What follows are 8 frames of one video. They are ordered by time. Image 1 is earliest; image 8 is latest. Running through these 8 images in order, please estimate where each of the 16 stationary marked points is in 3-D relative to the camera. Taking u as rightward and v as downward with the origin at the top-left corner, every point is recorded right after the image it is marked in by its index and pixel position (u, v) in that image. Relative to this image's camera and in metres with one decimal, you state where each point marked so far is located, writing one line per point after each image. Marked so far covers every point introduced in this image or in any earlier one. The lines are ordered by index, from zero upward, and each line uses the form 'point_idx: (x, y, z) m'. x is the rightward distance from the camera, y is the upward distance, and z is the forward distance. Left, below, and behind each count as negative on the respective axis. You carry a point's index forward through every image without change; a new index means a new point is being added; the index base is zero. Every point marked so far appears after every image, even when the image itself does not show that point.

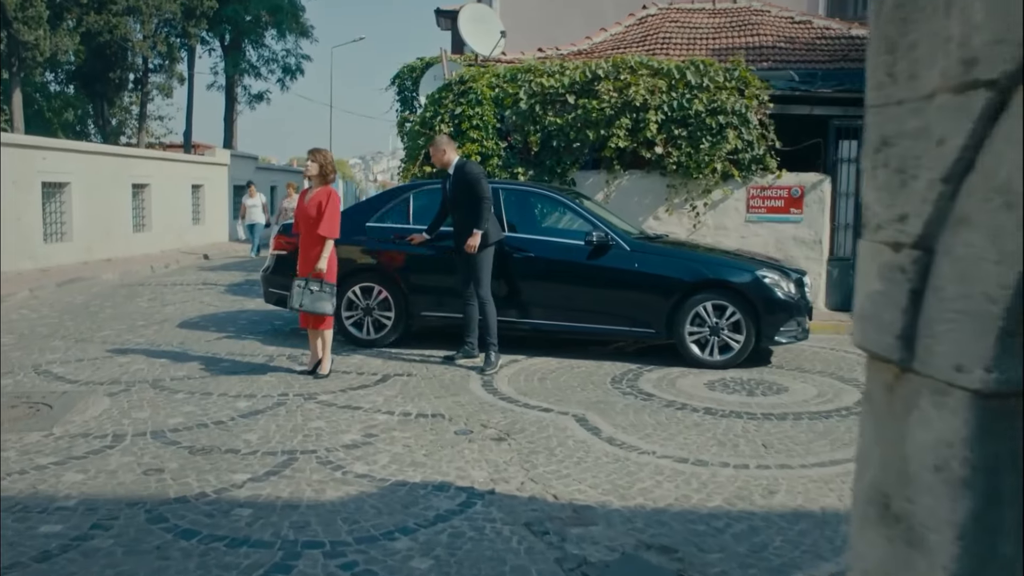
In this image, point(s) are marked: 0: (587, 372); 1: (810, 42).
0: (+0.7, -0.7, +8.0) m
1: (+5.1, +4.2, +16.0) m
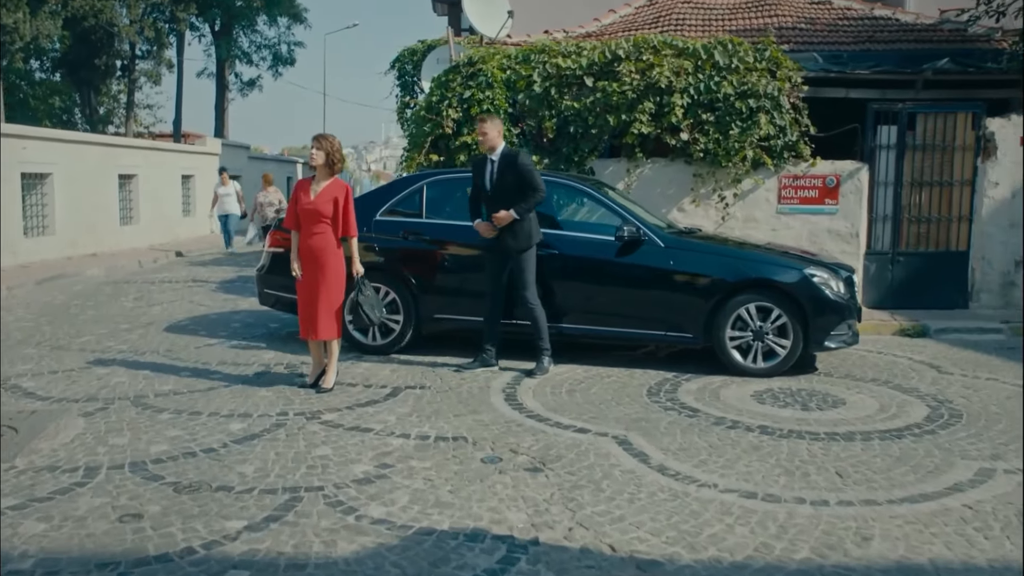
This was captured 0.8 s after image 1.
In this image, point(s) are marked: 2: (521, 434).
0: (+0.8, -0.7, +7.2) m
1: (+5.2, +4.3, +15.2) m
2: (+0.1, -0.9, +5.7) m
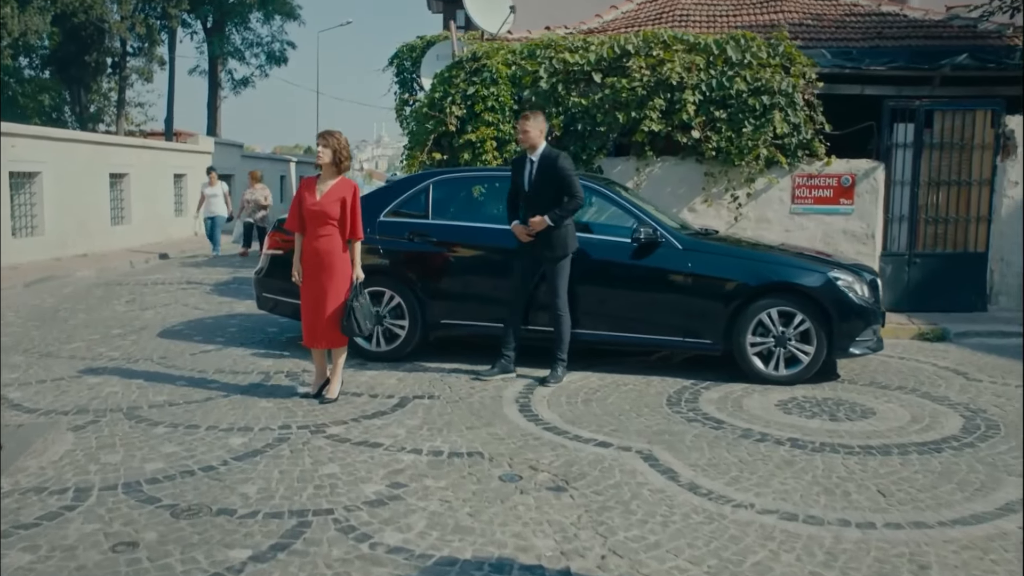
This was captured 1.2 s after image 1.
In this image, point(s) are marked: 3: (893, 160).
0: (+0.9, -0.8, +6.9) m
1: (+5.3, +4.3, +14.9) m
2: (+0.2, -0.9, +5.4) m
3: (+4.1, +1.4, +10.0) m
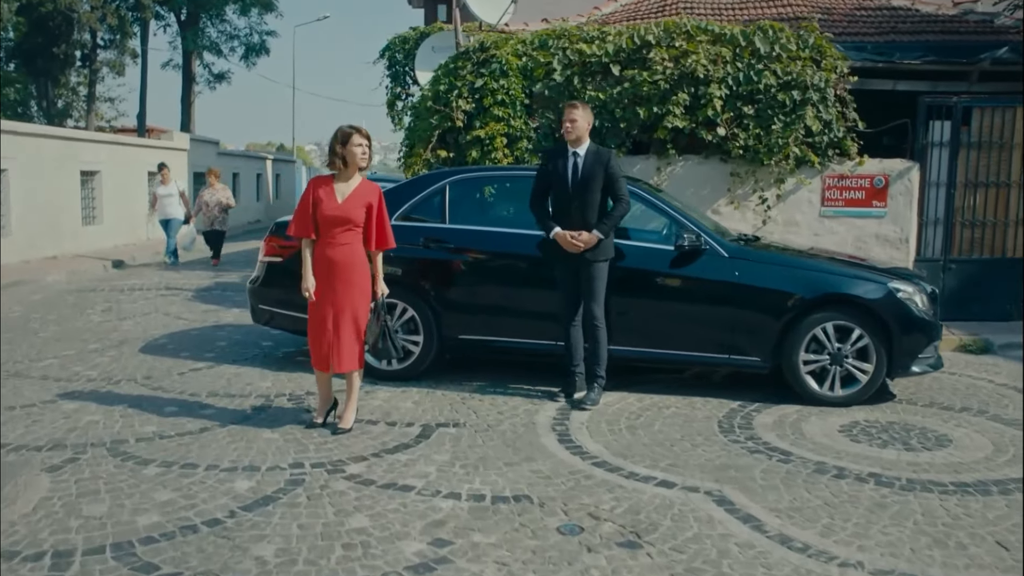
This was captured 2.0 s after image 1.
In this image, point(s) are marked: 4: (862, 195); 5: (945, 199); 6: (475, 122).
0: (+1.1, -0.9, +6.2) m
1: (+5.2, +4.2, +14.3) m
2: (+0.4, -1.0, +4.7) m
3: (+4.2, +1.3, +9.4) m
4: (+3.5, +0.9, +9.4) m
5: (+4.3, +0.9, +9.4) m
6: (-0.4, +1.7, +9.4) m
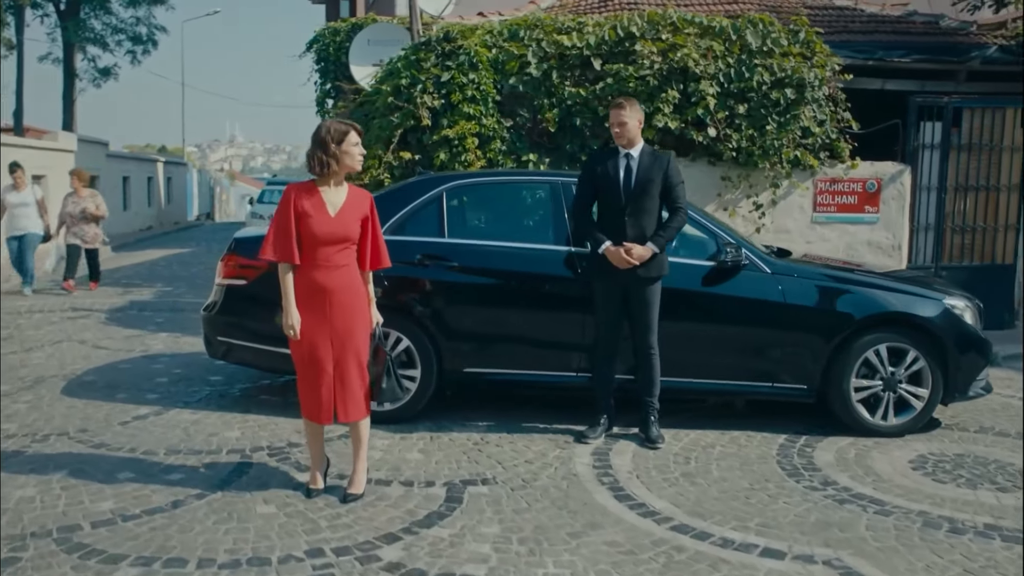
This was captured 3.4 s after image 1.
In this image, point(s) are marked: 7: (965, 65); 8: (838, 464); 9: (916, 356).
0: (+1.3, -1.0, +5.4) m
1: (+4.3, +4.1, +14.0) m
2: (+0.8, -1.1, +3.8) m
3: (+3.9, +1.2, +8.9) m
4: (+3.3, +0.8, +8.8) m
5: (+4.1, +0.8, +8.9) m
6: (-0.6, +1.5, +8.4) m
7: (+4.1, +2.0, +8.5) m
8: (+1.9, -1.0, +5.4) m
9: (+2.5, -0.4, +5.8) m
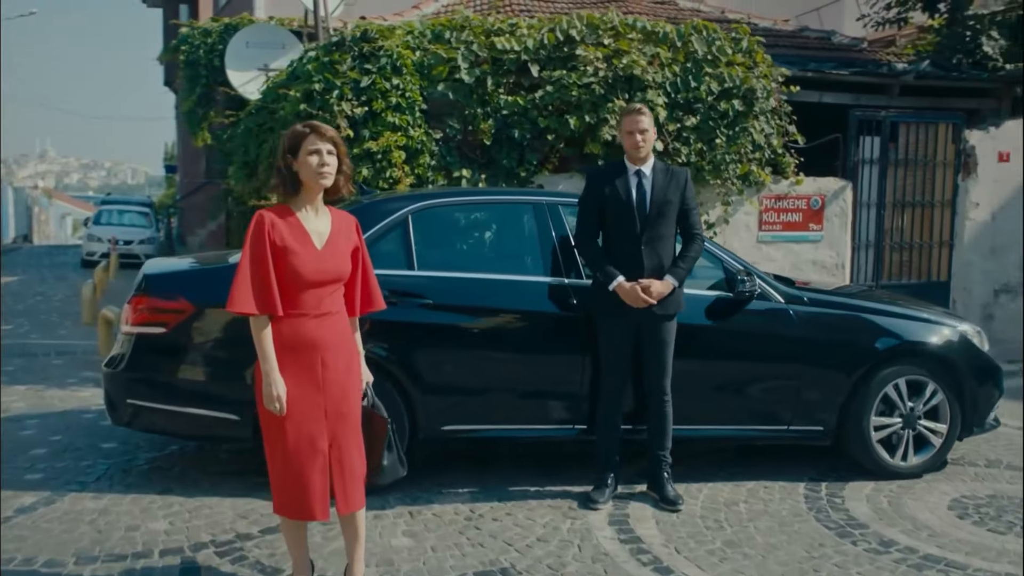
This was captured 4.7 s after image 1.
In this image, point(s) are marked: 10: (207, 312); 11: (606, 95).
0: (+1.3, -1.1, +4.7) m
1: (+2.6, +3.9, +13.7) m
2: (+1.1, -1.3, +3.0) m
3: (+3.2, +1.0, +8.7) m
4: (+2.6, +0.6, +8.4) m
5: (+3.4, +0.6, +8.7) m
6: (-1.2, +1.2, +7.3) m
7: (+3.4, +1.8, +8.2) m
8: (+1.9, -1.2, +4.8) m
9: (+2.4, -0.6, +5.4) m
10: (-1.6, -0.1, +4.8) m
11: (+0.7, +1.6, +7.6) m
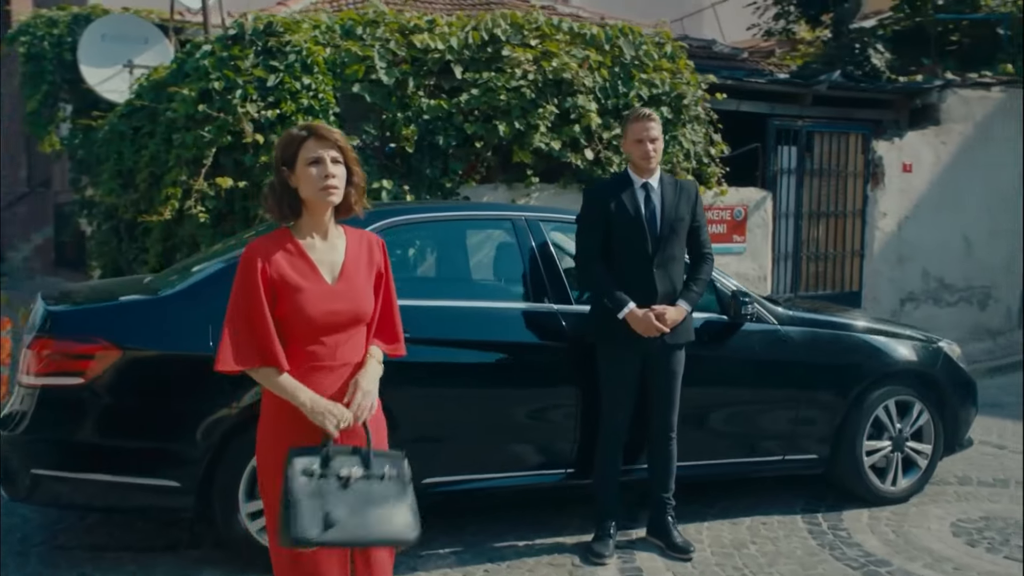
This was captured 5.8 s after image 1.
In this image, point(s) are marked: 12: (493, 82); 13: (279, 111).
0: (+1.3, -1.3, +4.3) m
1: (+0.9, +3.7, +13.5) m
2: (+1.3, -1.4, +2.6) m
3: (+2.4, +0.9, +8.6) m
4: (+1.8, +0.5, +8.2) m
5: (+2.6, +0.5, +8.6) m
6: (-1.7, +1.1, +6.5) m
7: (+2.7, +1.7, +8.2) m
8: (+1.8, -1.3, +4.5) m
9: (+2.3, -0.7, +5.2) m
10: (-1.6, -0.3, +3.9) m
11: (+0.2, +1.4, +7.1) m
12: (-0.2, +1.5, +7.0) m
13: (-1.6, +1.2, +6.5) m
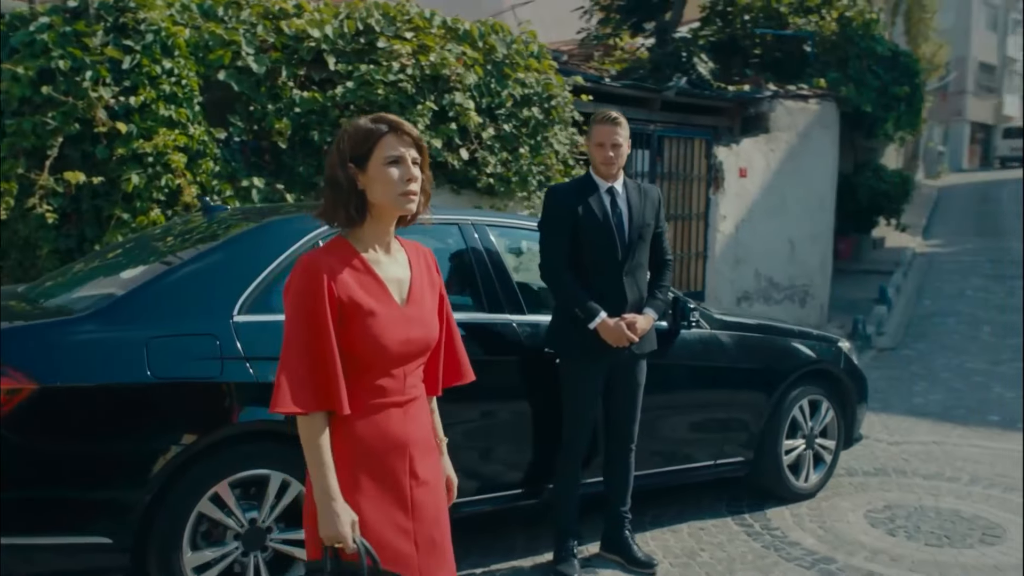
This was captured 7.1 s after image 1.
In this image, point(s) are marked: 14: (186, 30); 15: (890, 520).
0: (+1.1, -1.3, +4.3) m
1: (-1.7, +3.7, +13.1) m
2: (+1.6, -1.4, +2.7) m
3: (+1.1, +0.9, +8.7) m
4: (+0.6, +0.5, +8.3) m
5: (+1.2, +0.5, +8.8) m
6: (-2.4, +1.0, +5.7) m
7: (+1.4, +1.7, +8.4) m
8: (+1.6, -1.3, +4.6) m
9: (+1.8, -0.7, +5.4) m
10: (-1.6, -0.4, +3.2) m
11: (-0.7, +1.4, +6.7) m
12: (-1.0, +1.5, +6.5) m
13: (-2.3, +1.2, +5.7) m
14: (-2.1, +1.7, +6.0) m
15: (+2.0, -1.3, +5.0) m
